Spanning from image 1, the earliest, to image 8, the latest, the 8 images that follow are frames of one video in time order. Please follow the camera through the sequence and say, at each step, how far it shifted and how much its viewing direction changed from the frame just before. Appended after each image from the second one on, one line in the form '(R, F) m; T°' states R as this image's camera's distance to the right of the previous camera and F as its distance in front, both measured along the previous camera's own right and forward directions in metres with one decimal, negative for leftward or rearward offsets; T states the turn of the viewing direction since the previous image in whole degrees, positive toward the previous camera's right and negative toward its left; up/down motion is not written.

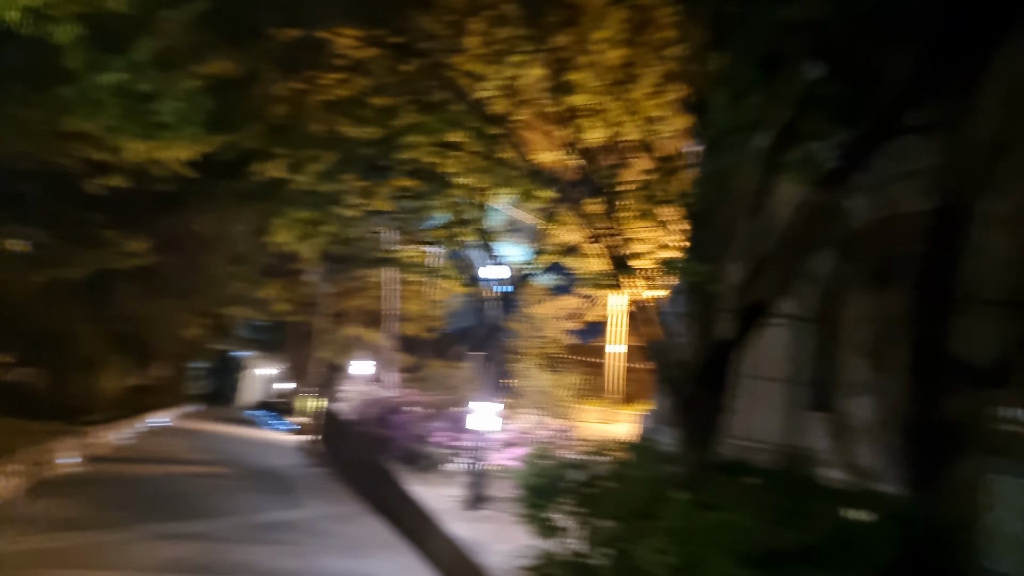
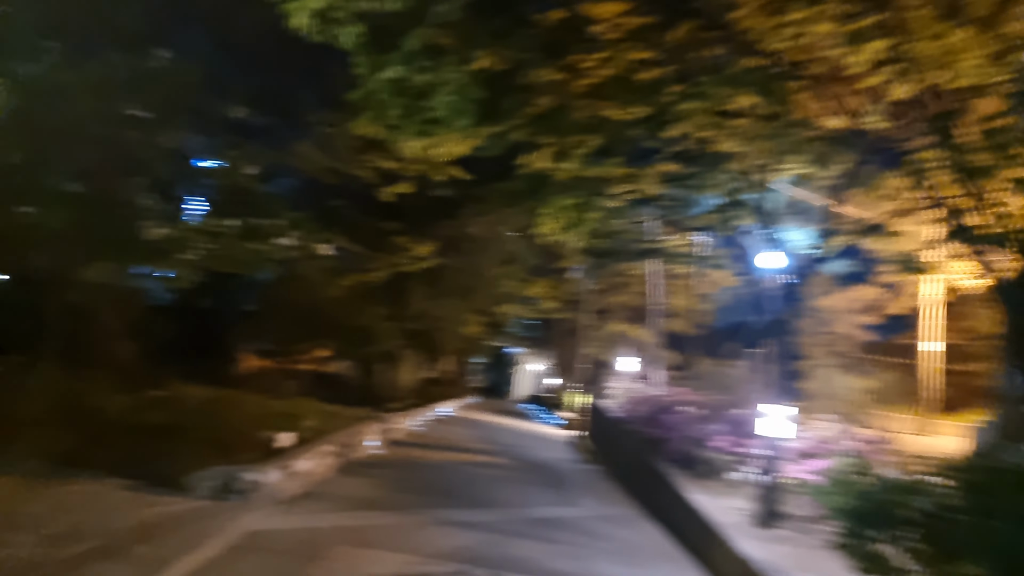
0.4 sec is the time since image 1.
(-0.3, +0.6) m; -22°
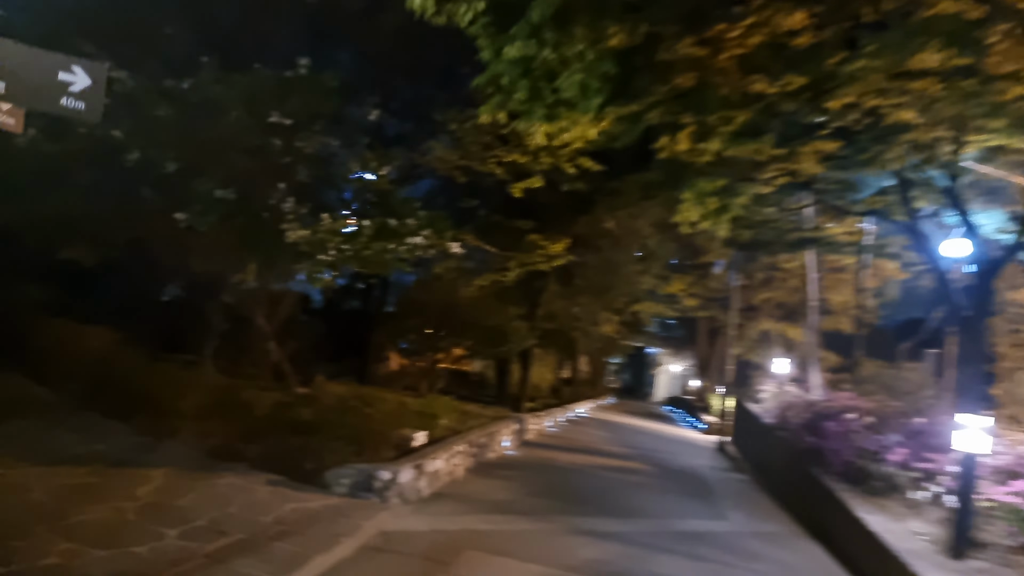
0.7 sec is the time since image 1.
(0.0, +0.4) m; -12°
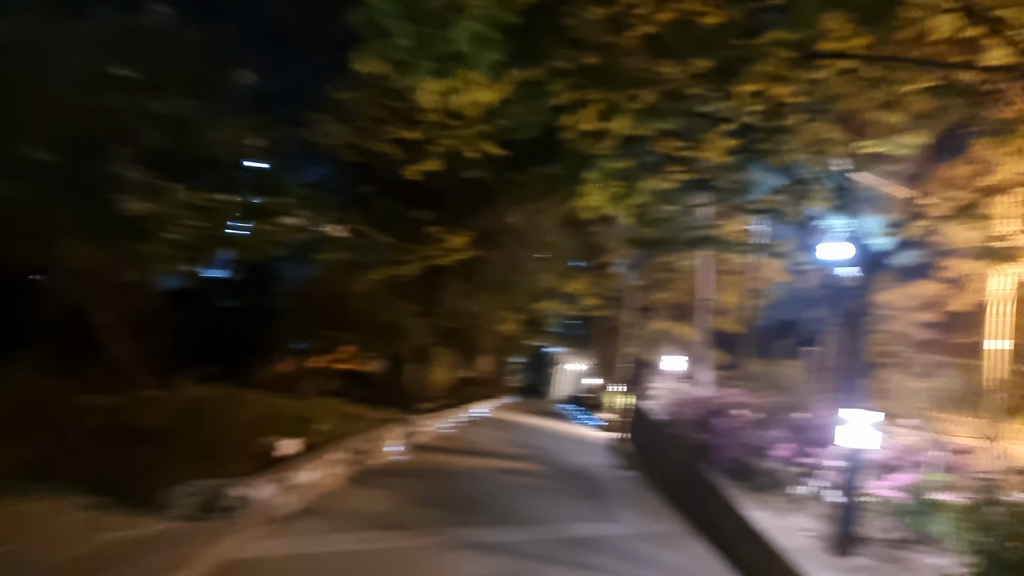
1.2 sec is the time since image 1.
(+0.2, +0.7) m; +8°
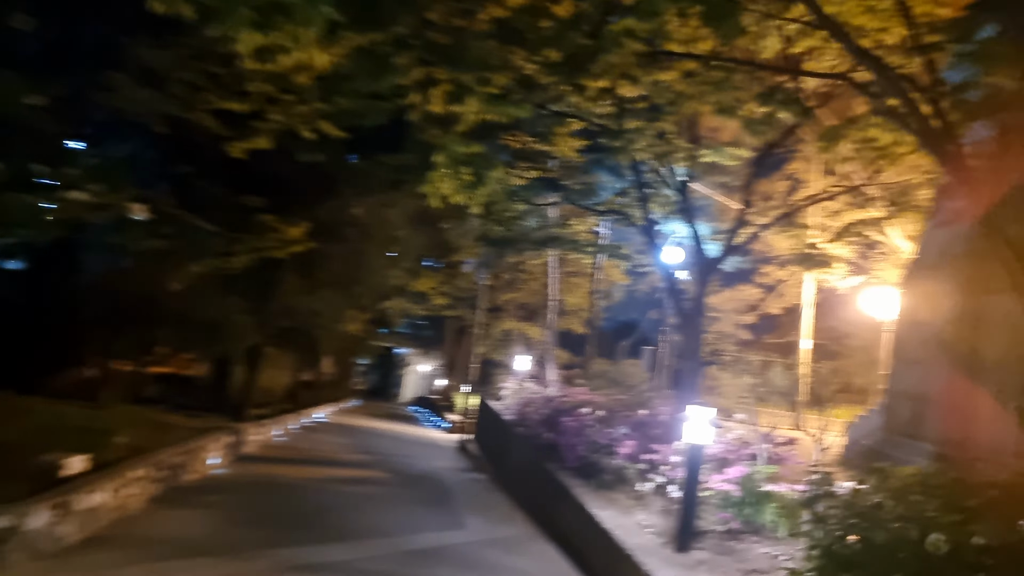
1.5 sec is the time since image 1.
(+0.1, +0.5) m; +13°
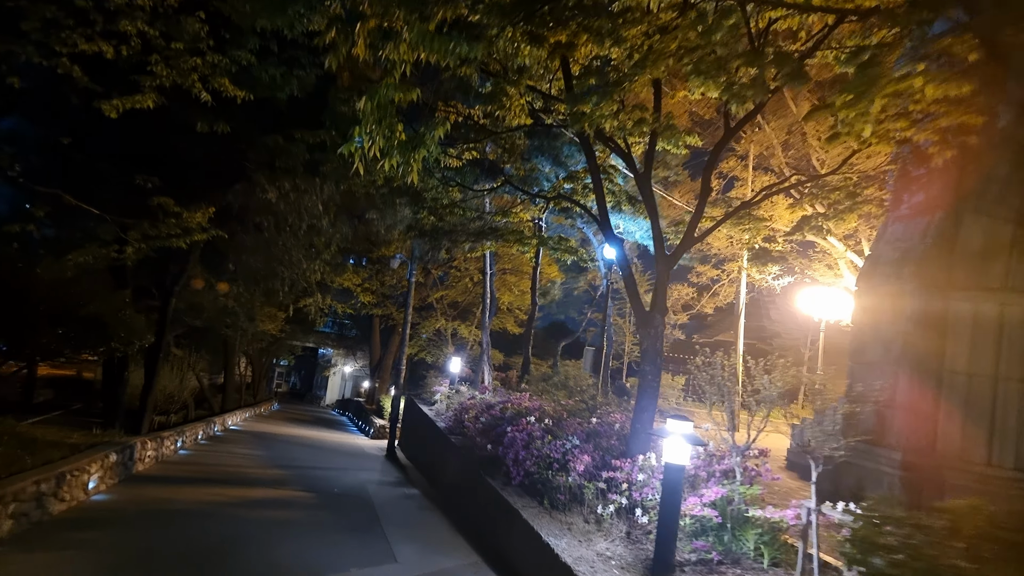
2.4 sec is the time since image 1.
(-0.1, +1.2) m; +6°
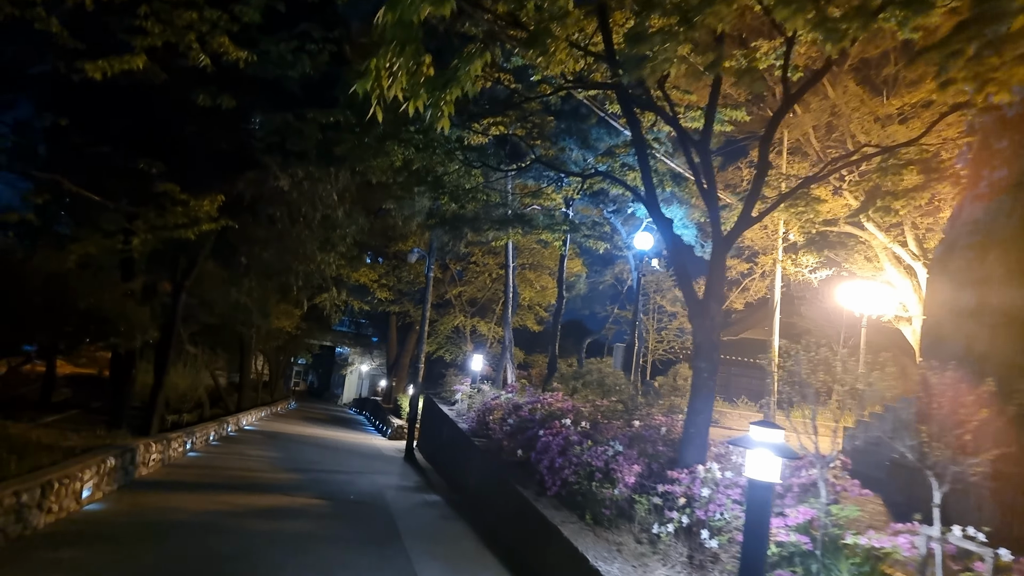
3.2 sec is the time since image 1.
(-0.2, +0.9) m; -1°
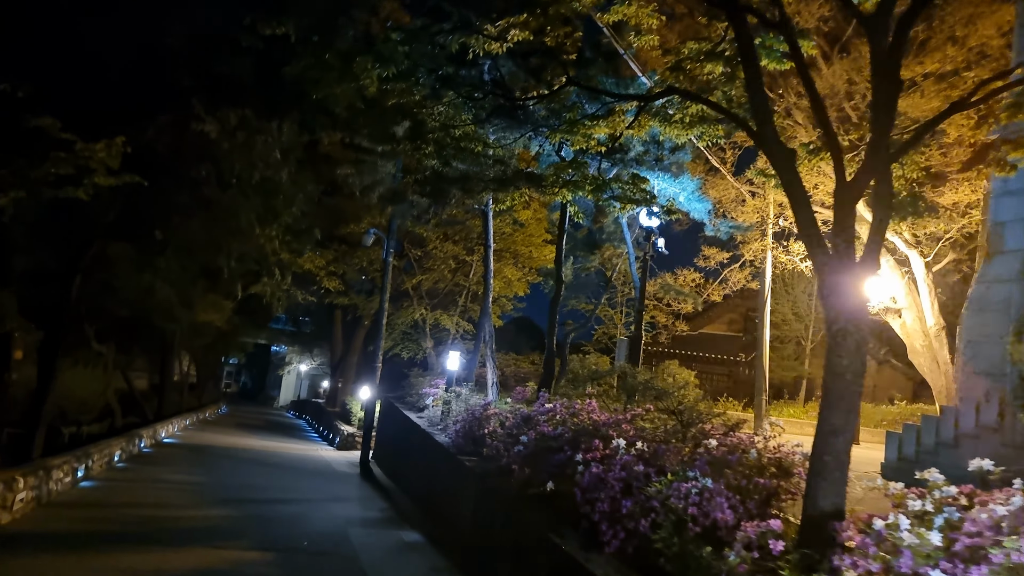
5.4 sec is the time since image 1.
(-0.8, +2.5) m; +5°
